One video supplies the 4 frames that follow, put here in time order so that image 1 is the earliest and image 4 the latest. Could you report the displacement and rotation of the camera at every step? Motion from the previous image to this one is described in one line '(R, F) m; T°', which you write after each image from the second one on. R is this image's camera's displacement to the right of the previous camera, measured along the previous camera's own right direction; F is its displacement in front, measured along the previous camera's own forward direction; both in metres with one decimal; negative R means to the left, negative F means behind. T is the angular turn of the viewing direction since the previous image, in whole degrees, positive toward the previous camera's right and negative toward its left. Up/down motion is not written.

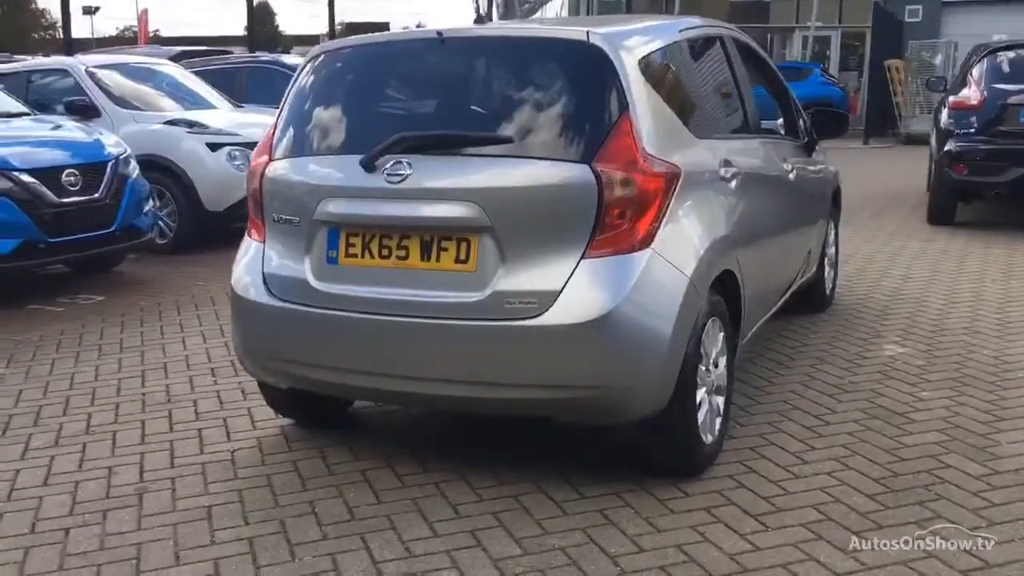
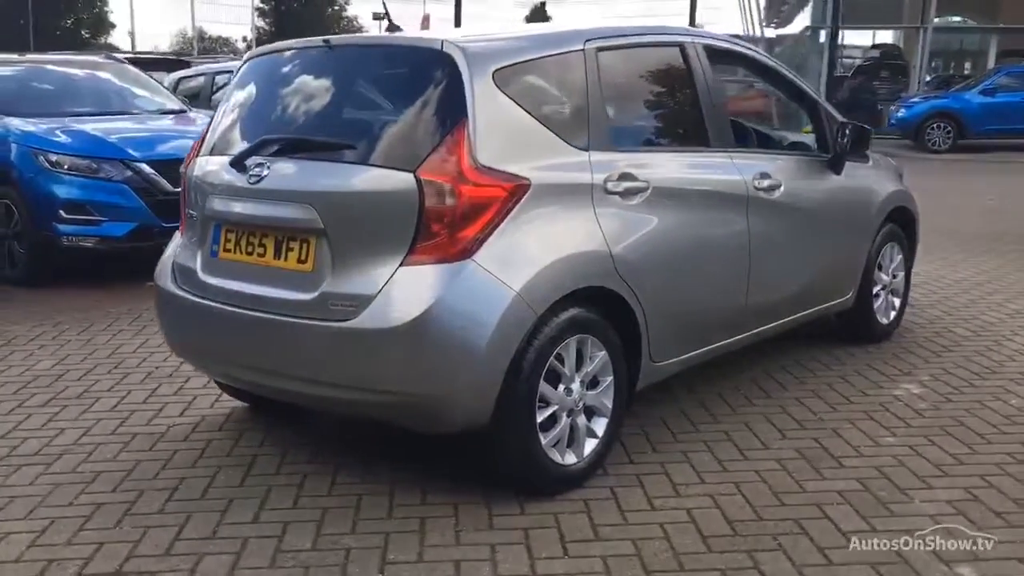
(+1.6, +0.2) m; -15°
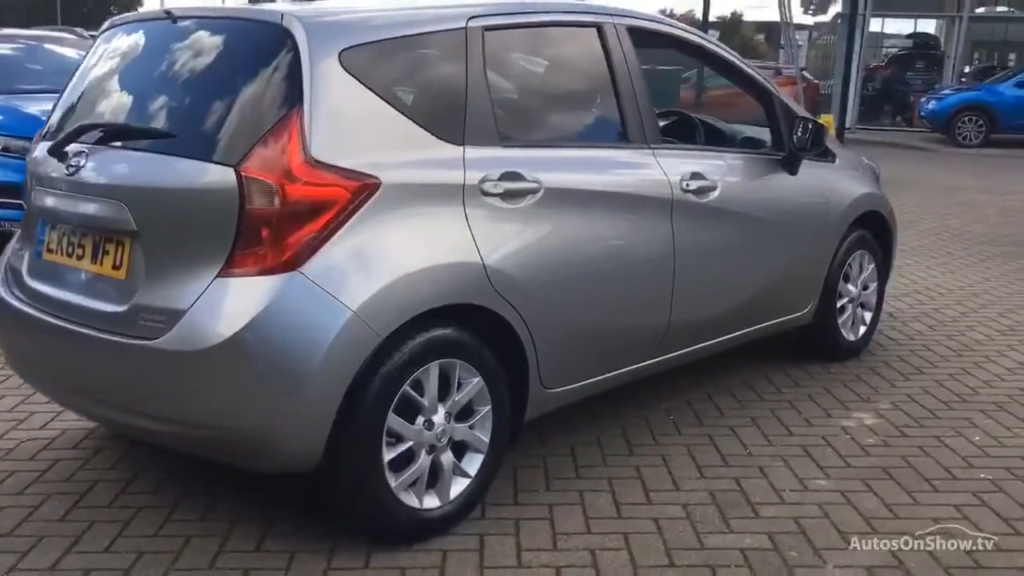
(+0.6, +0.6) m; -2°
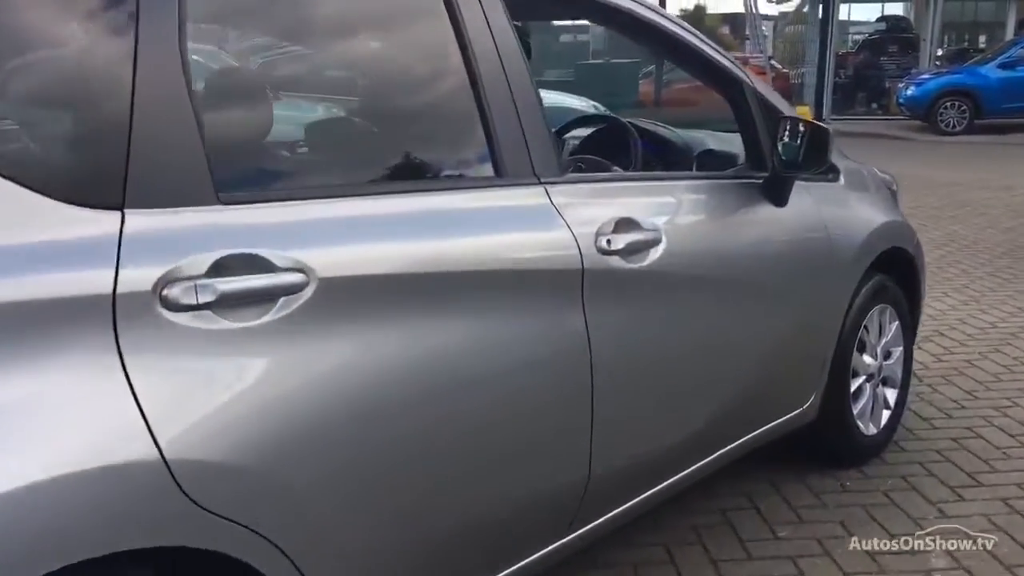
(+0.4, +1.8) m; +1°
